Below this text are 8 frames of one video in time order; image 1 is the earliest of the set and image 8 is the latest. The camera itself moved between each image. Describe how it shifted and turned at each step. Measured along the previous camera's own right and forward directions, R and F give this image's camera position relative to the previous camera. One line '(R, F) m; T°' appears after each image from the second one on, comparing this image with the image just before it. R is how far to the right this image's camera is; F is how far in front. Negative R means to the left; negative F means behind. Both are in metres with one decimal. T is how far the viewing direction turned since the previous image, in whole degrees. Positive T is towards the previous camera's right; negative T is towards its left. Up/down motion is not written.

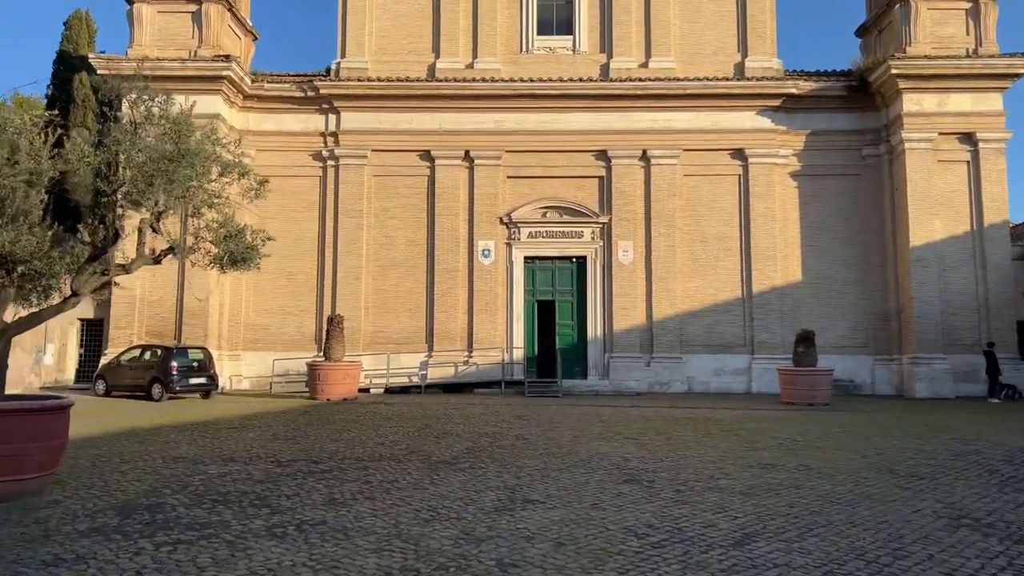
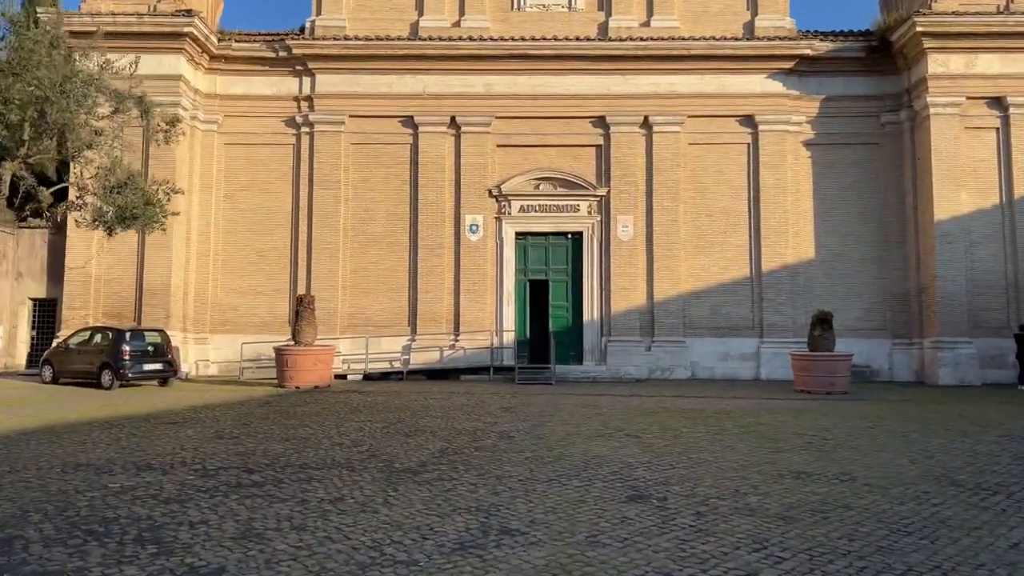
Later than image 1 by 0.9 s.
(+0.2, +1.7) m; 0°
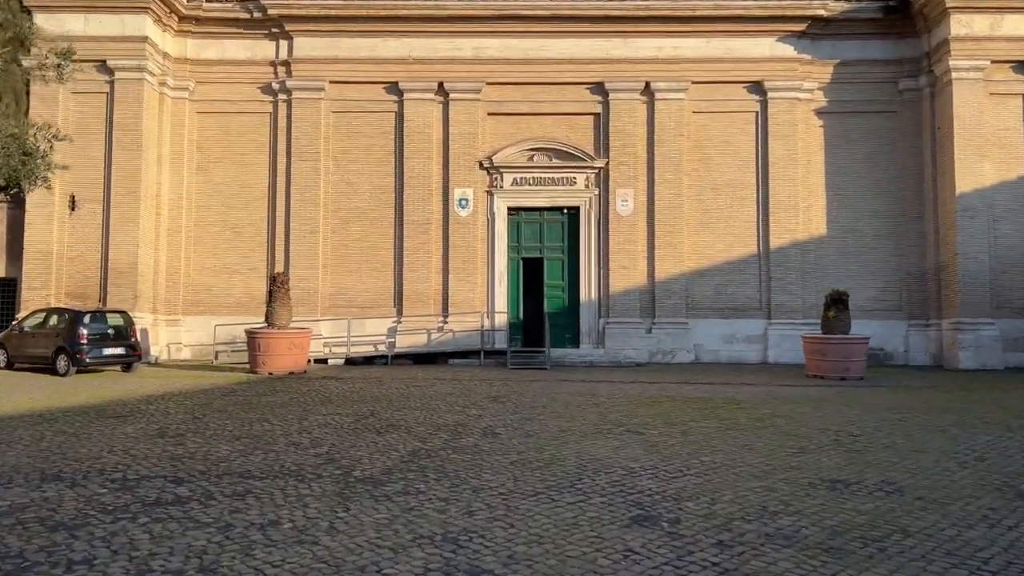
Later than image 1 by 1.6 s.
(+0.1, +1.3) m; 0°
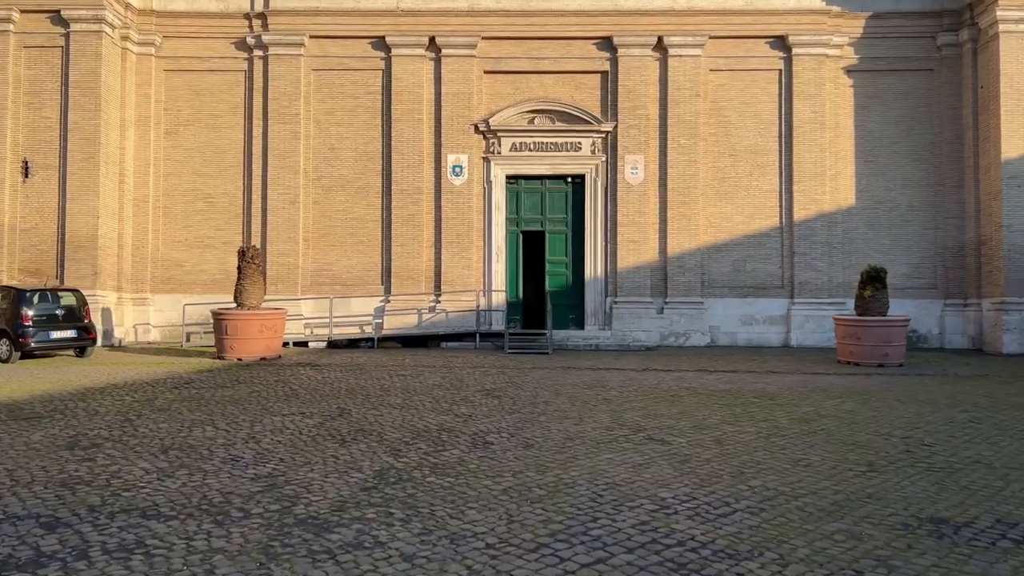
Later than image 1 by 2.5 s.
(0.0, +1.7) m; 0°
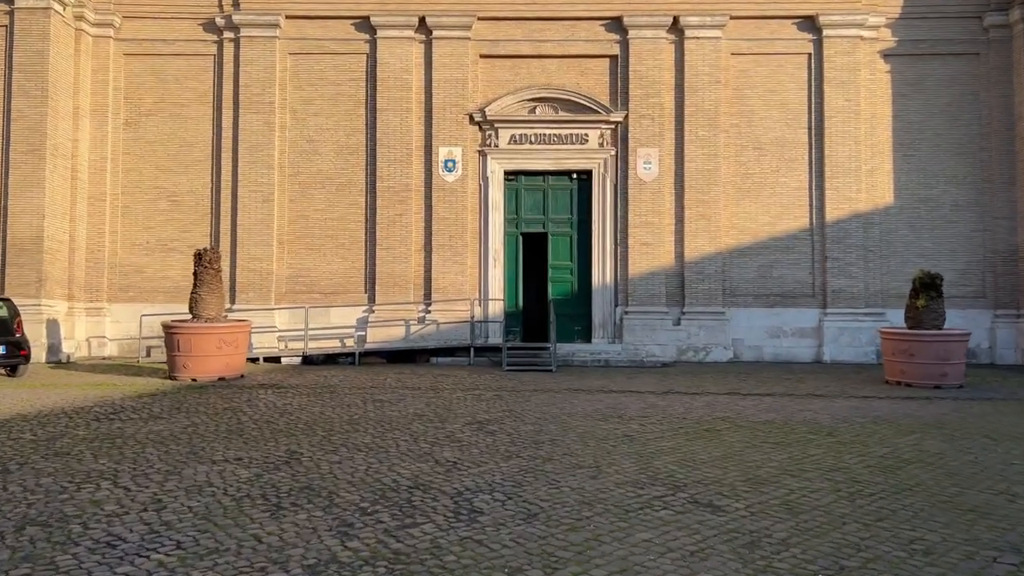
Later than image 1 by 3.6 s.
(0.0, +1.9) m; 0°
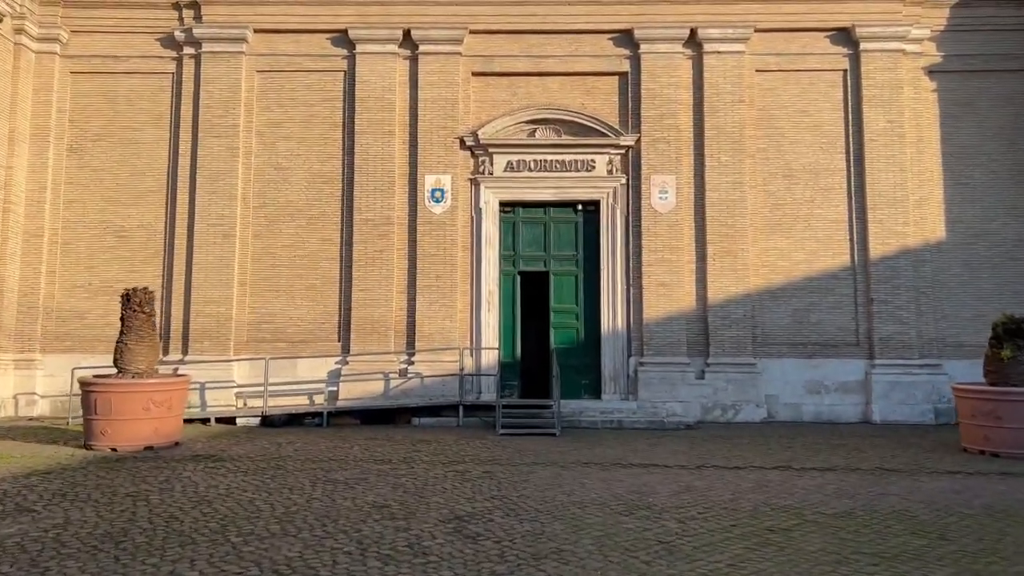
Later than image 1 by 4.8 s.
(+0.1, +2.1) m; 0°
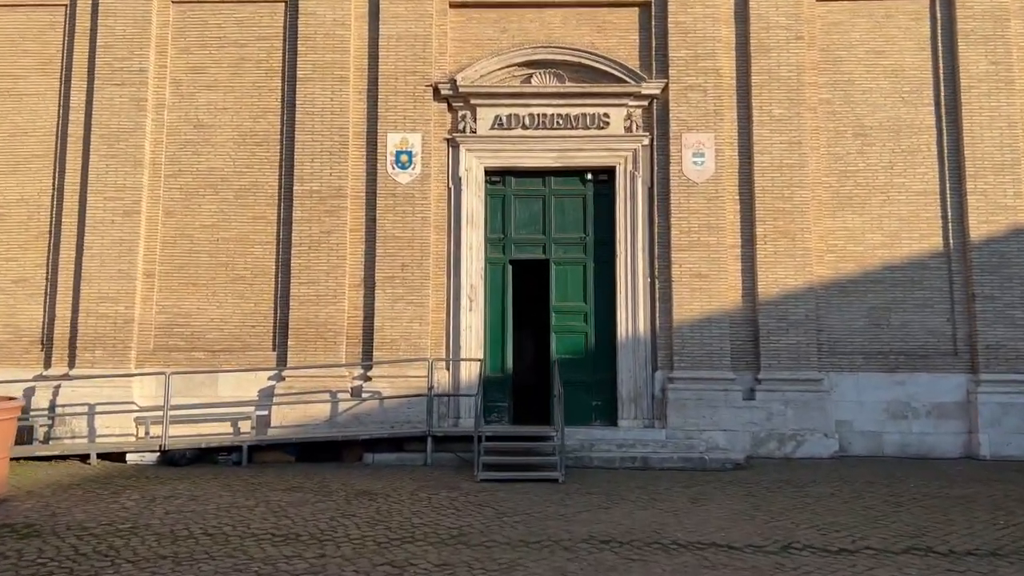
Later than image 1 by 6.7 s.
(+0.2, +3.3) m; 0°
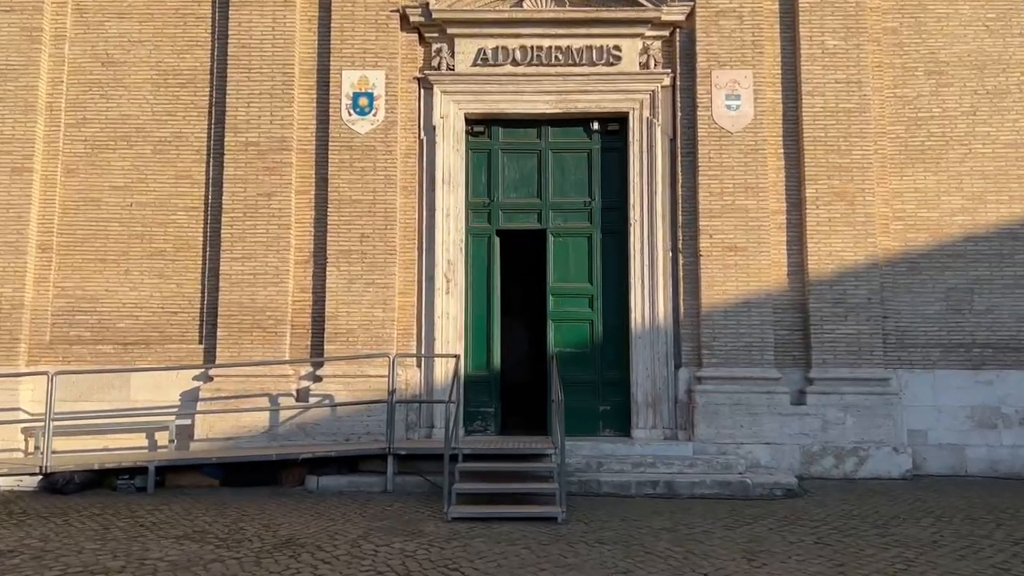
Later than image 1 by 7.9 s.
(+0.1, +2.1) m; 0°
